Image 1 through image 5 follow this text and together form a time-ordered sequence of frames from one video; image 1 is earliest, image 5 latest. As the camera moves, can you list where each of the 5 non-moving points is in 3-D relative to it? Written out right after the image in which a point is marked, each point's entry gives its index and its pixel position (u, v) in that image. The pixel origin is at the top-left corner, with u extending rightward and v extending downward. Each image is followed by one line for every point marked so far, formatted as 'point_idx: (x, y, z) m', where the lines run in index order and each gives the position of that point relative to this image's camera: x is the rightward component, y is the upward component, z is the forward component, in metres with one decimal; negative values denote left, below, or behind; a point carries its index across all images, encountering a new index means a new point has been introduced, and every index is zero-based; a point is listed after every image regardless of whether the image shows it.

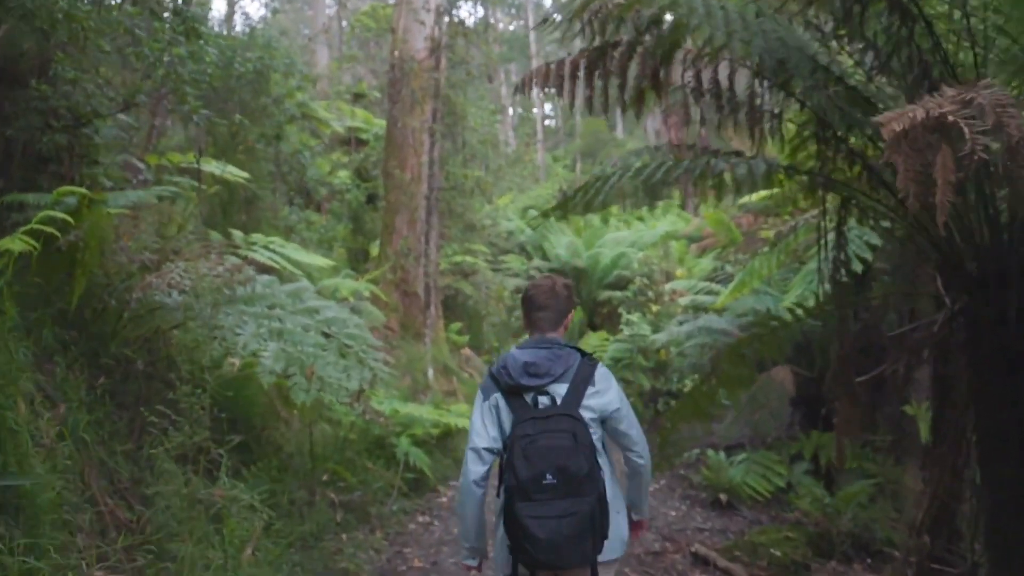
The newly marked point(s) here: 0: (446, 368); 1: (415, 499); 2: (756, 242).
0: (-0.7, -0.8, +9.5) m
1: (-0.6, -1.3, +5.7) m
2: (+1.8, +0.4, +6.8) m
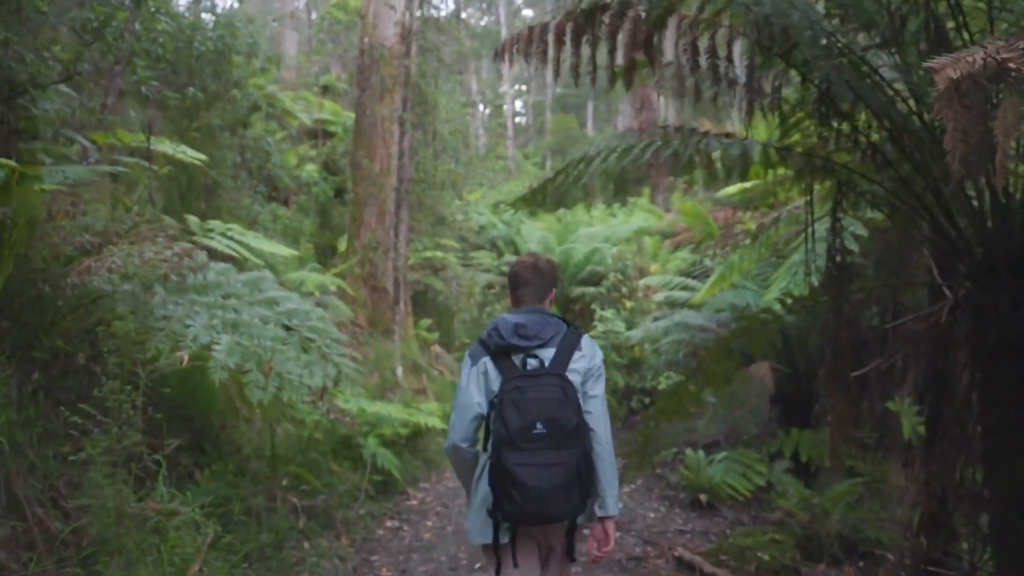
0: (-1.0, -0.8, +9.2) m
1: (-0.8, -1.3, +5.4) m
2: (+1.6, +0.4, +6.6) m
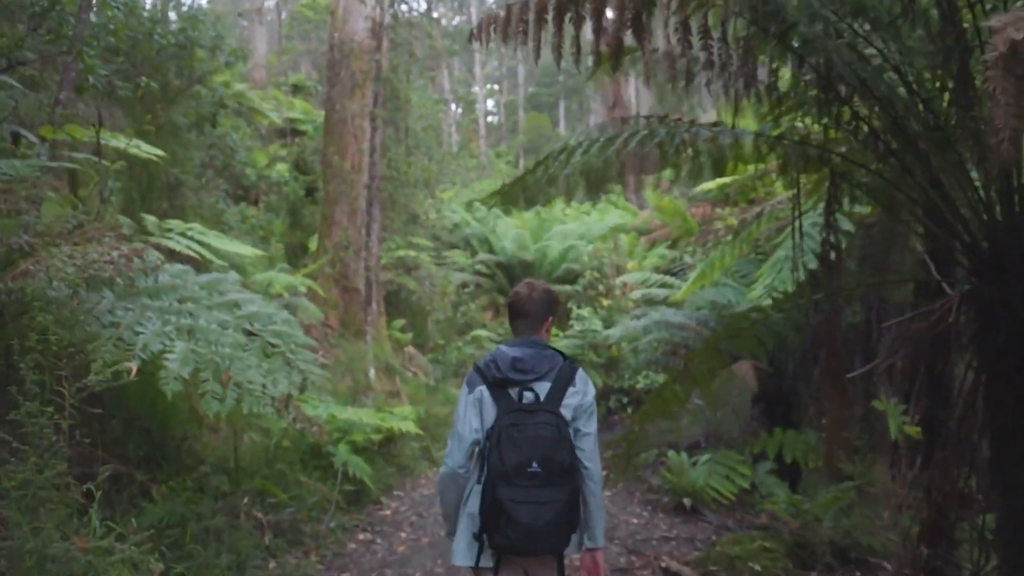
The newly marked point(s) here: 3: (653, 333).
0: (-1.2, -0.8, +9.0) m
1: (-0.9, -1.3, +5.2) m
2: (+1.5, +0.4, +6.4) m
3: (+1.1, -0.3, +6.7) m
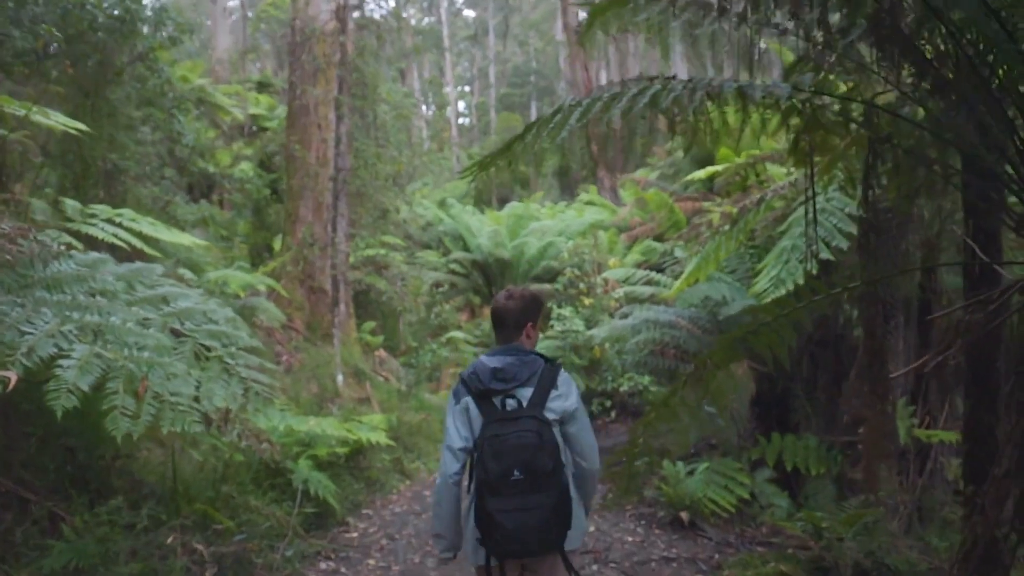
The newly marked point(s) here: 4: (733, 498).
0: (-1.4, -0.8, +8.4) m
1: (-1.0, -1.3, +4.7) m
2: (+1.3, +0.4, +6.0) m
3: (+0.9, -0.3, +6.3) m
4: (+1.3, -1.2, +5.1) m
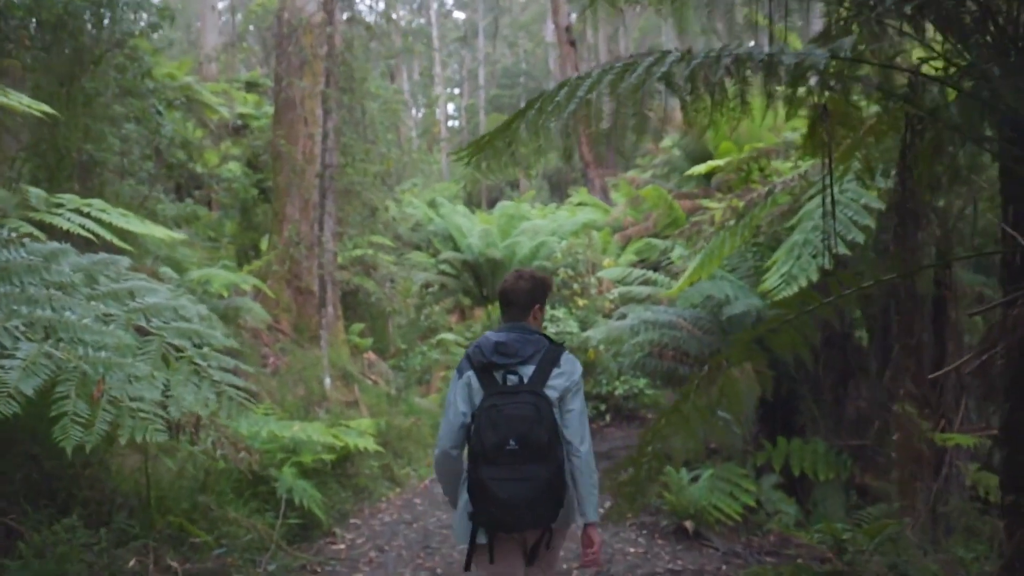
0: (-1.5, -0.8, +8.2) m
1: (-1.0, -1.3, +4.4) m
2: (+1.3, +0.5, +5.8) m
3: (+0.9, -0.3, +6.1) m
4: (+1.2, -1.2, +4.9) m
